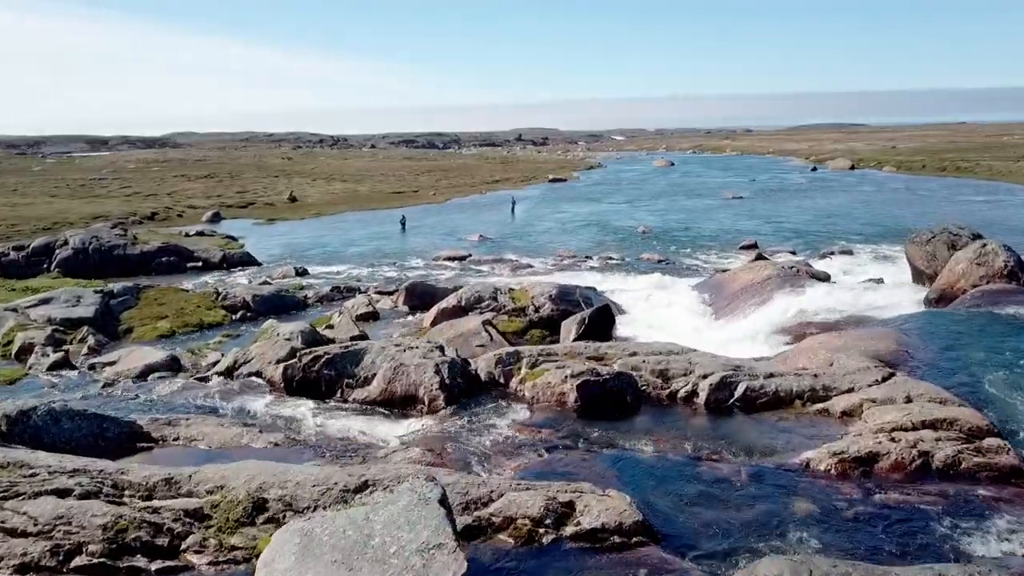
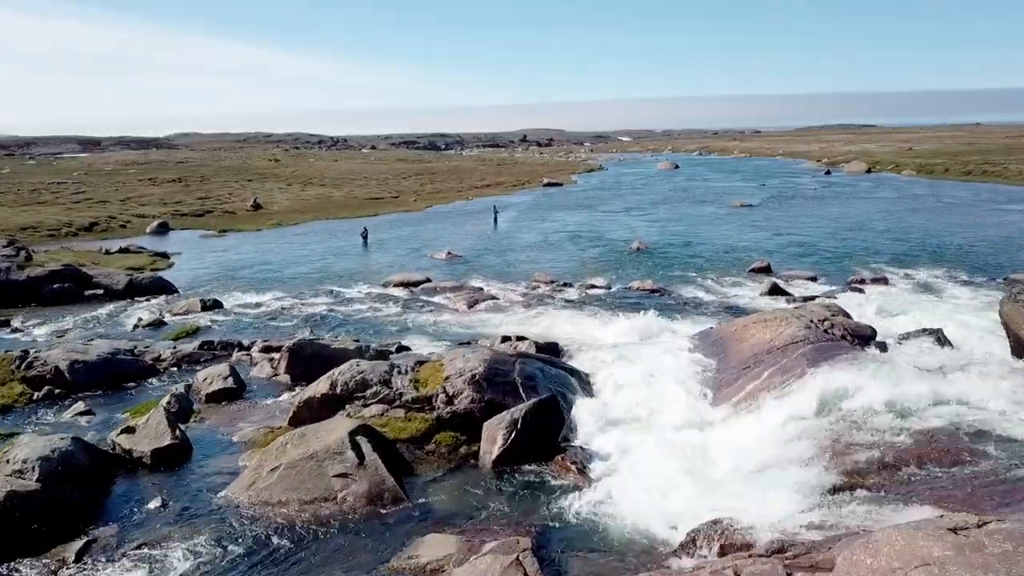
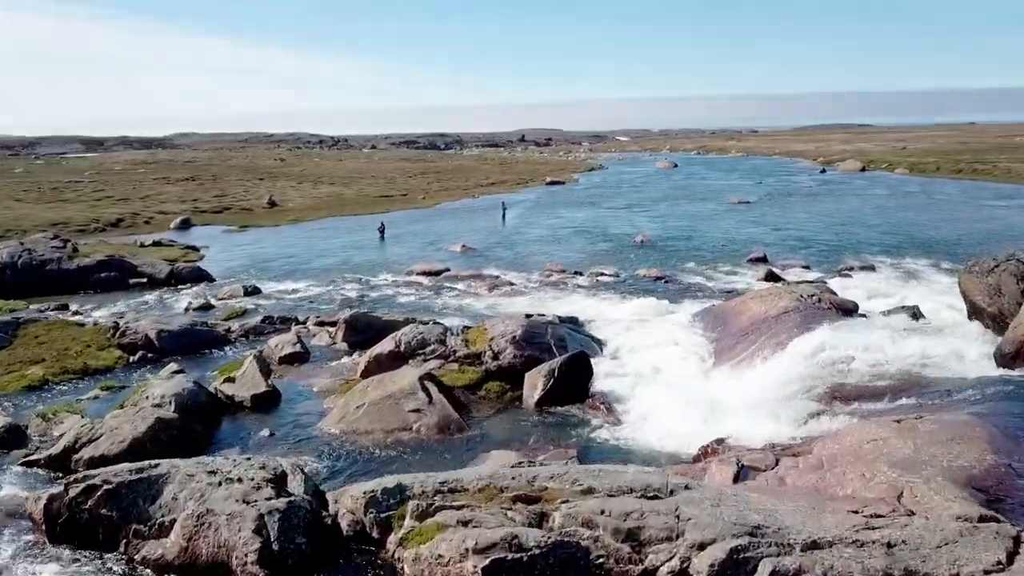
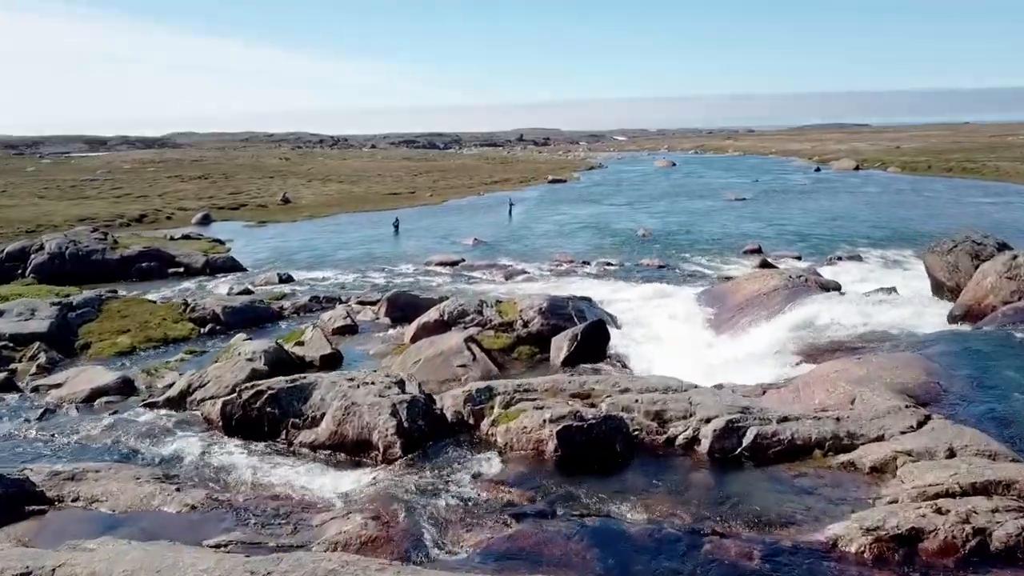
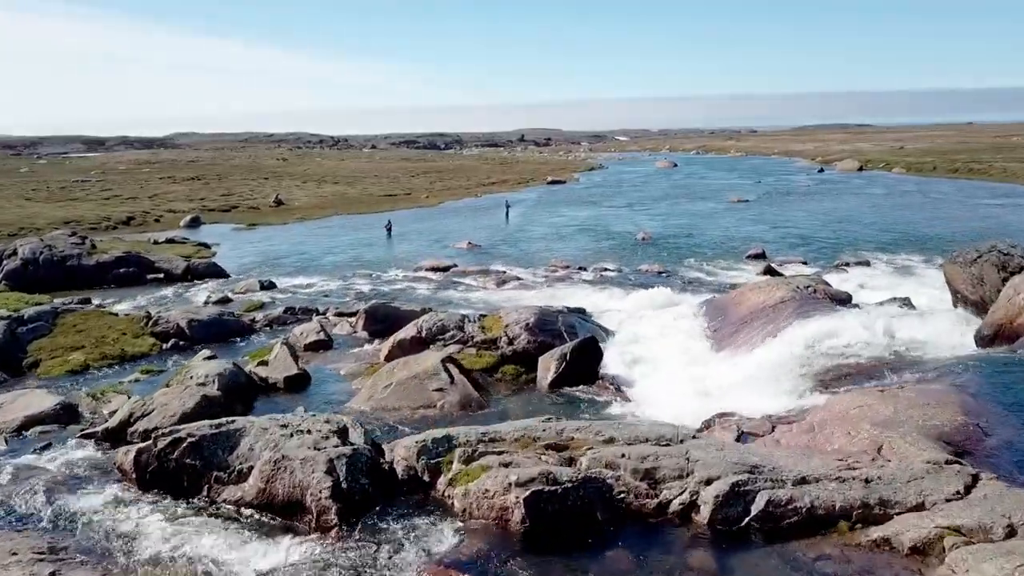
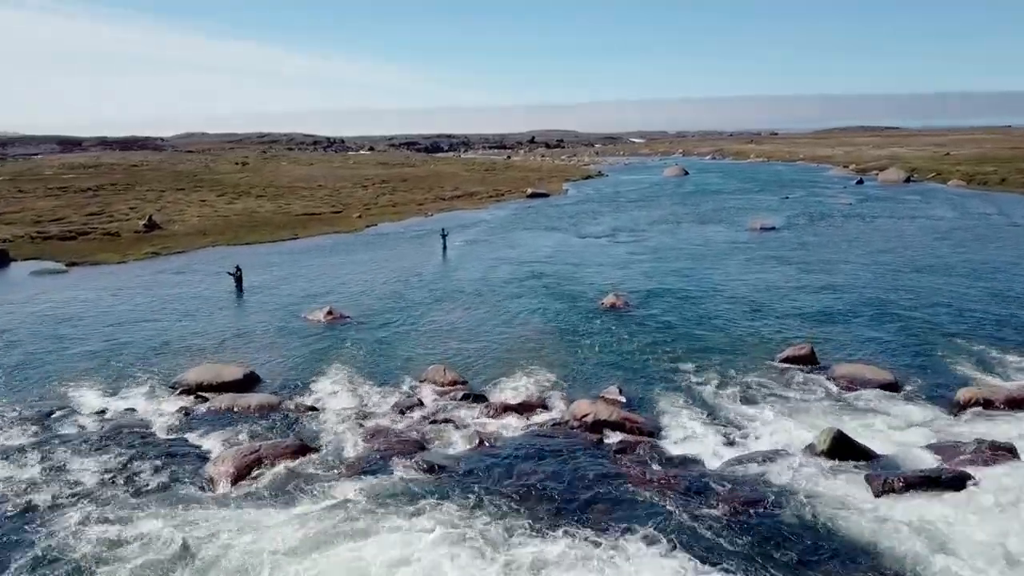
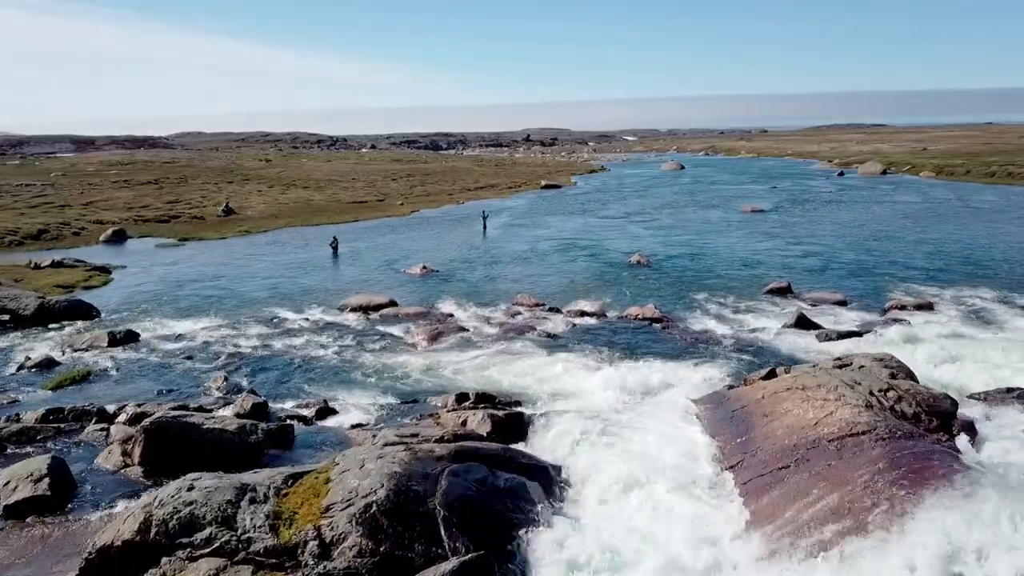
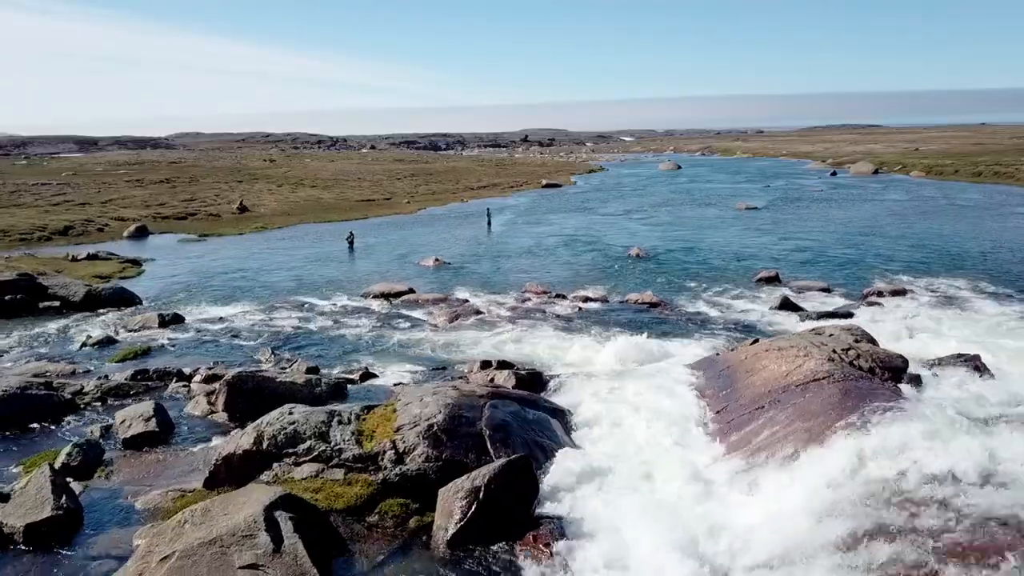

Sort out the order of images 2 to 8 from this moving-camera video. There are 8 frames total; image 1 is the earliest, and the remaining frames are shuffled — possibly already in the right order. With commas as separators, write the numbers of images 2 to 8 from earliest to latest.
4, 5, 3, 2, 8, 7, 6
